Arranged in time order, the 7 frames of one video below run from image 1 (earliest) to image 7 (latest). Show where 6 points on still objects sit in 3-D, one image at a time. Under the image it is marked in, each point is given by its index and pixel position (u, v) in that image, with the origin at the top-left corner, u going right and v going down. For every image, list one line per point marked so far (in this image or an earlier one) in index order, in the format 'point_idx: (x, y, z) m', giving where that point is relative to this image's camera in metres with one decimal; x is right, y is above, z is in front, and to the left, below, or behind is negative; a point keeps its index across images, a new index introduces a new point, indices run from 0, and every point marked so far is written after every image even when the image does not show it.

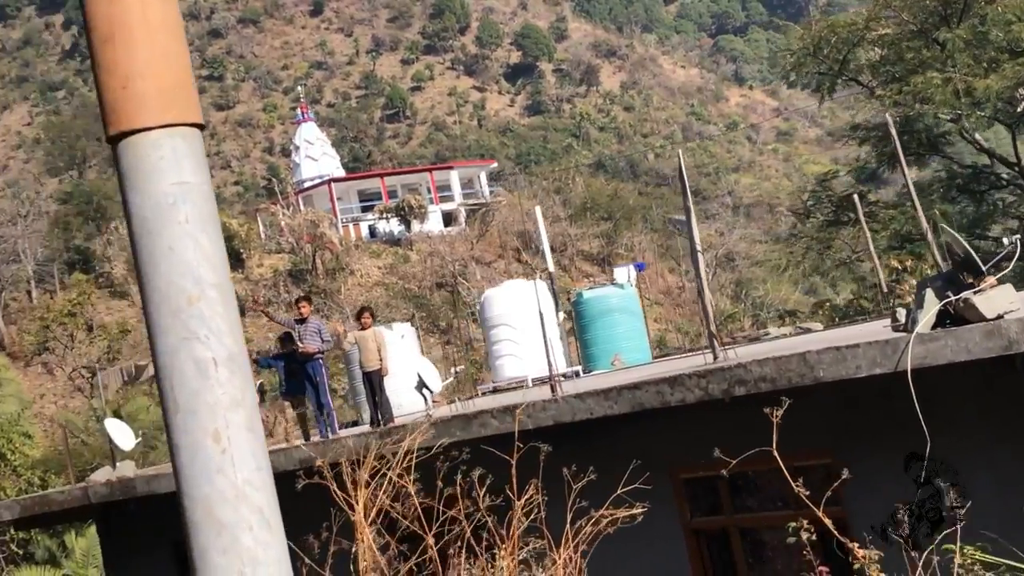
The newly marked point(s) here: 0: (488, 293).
0: (-0.4, -0.1, +11.6) m
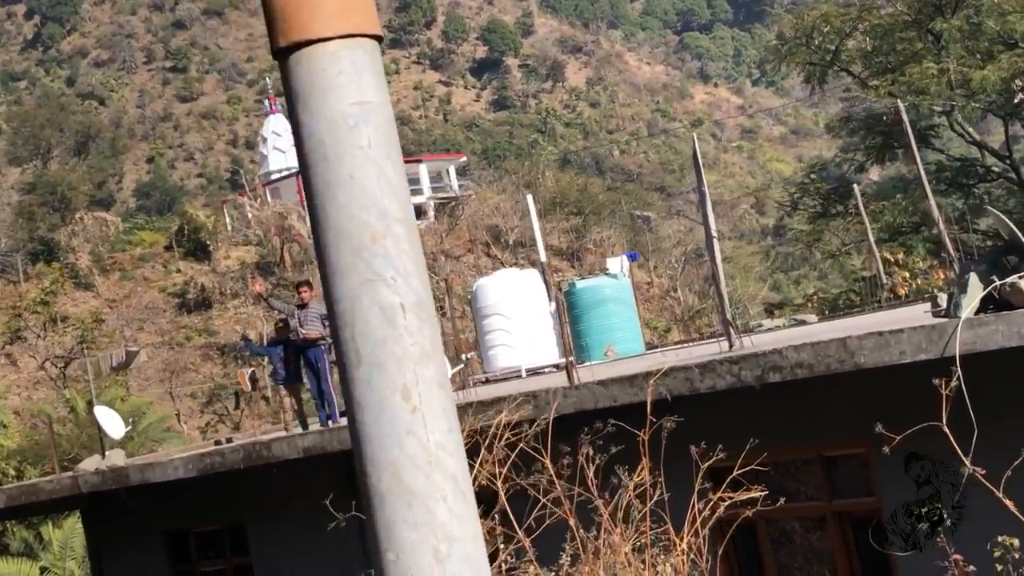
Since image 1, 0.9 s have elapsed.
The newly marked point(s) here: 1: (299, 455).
0: (-0.4, 0.0, +11.4) m
1: (-1.5, -1.2, +8.1) m
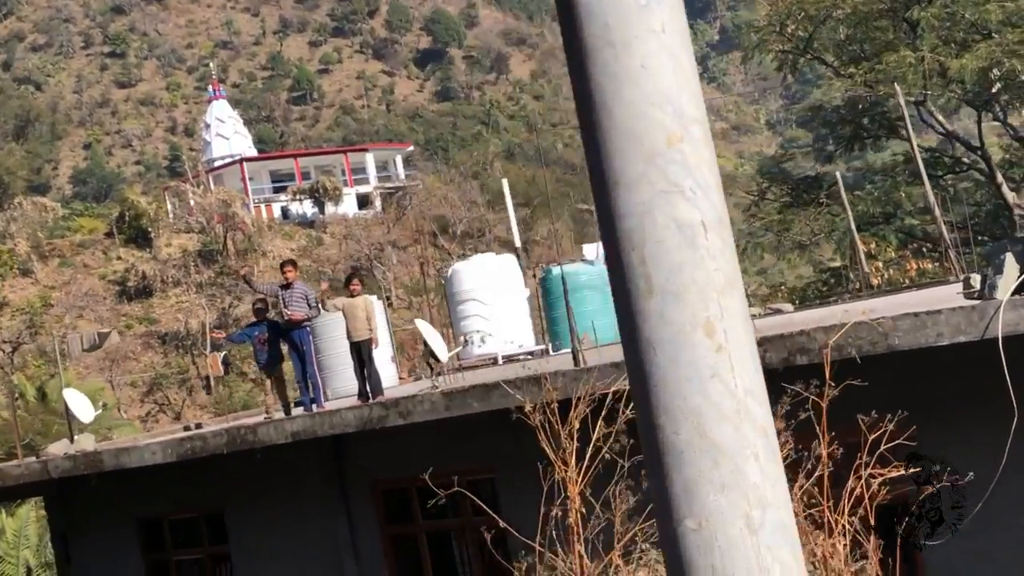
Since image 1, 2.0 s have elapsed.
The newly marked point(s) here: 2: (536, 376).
0: (-0.6, +0.2, +11.2) m
1: (-1.6, -1.0, +7.8) m
2: (+0.1, -0.5, +6.4) m
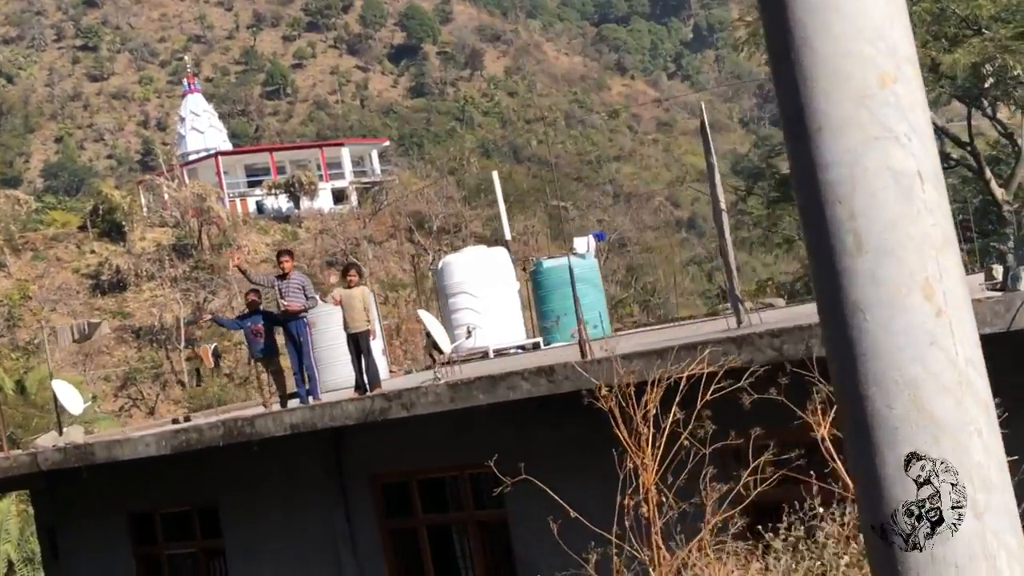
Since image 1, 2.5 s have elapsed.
0: (-0.6, +0.3, +11.1) m
1: (-1.5, -1.0, +7.7) m
2: (+0.2, -0.4, +6.3) m
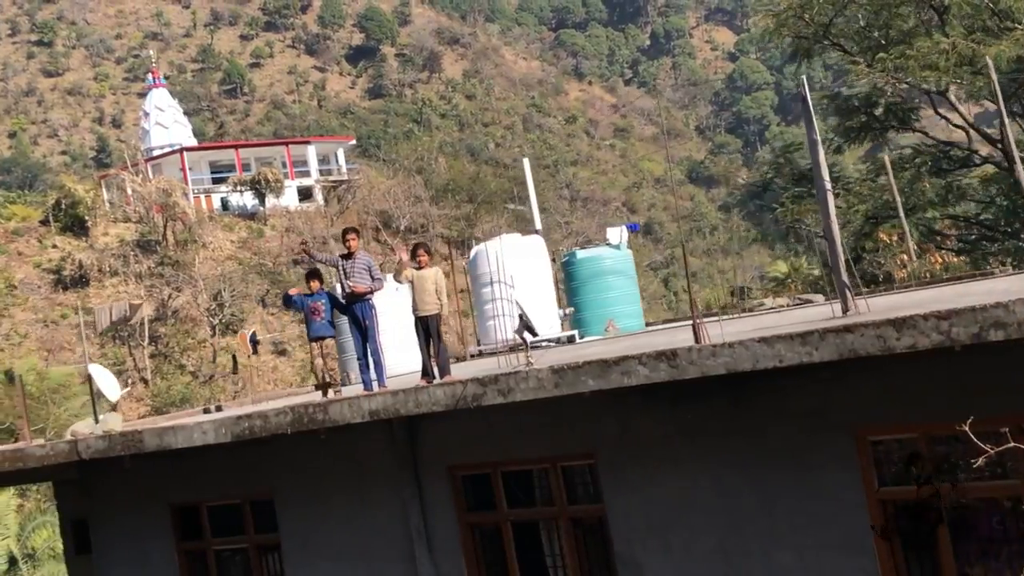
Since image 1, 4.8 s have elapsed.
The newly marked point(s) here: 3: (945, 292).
0: (-0.1, +0.4, +10.6) m
1: (-1.0, -0.8, +7.2) m
2: (+0.8, -0.3, +5.9) m
3: (+3.0, 0.0, +7.9) m
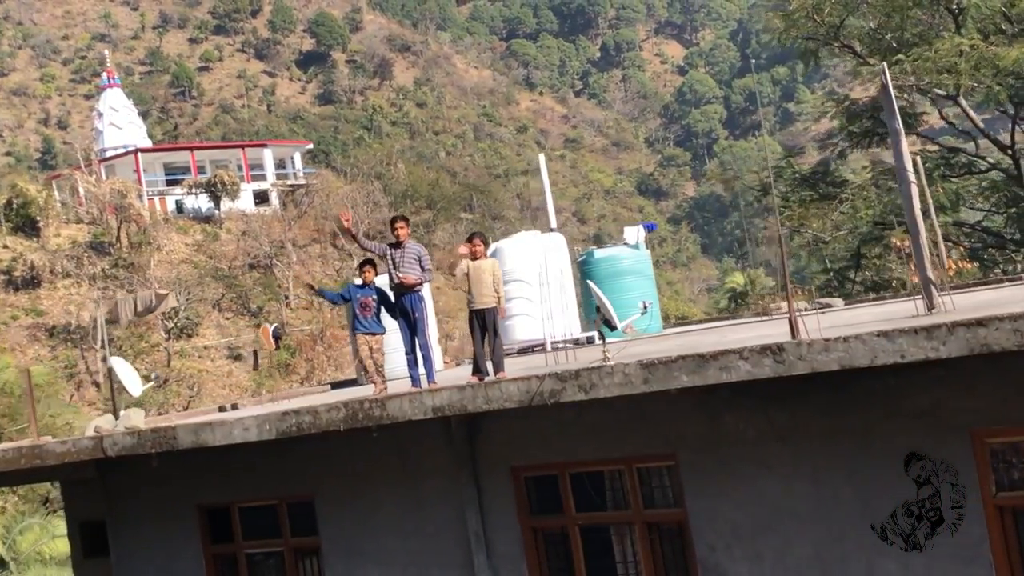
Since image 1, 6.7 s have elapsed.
0: (+0.2, +0.4, +10.2) m
1: (-0.5, -0.8, +6.8) m
2: (+1.3, -0.3, +5.6) m
3: (+3.4, 0.0, +7.6) m
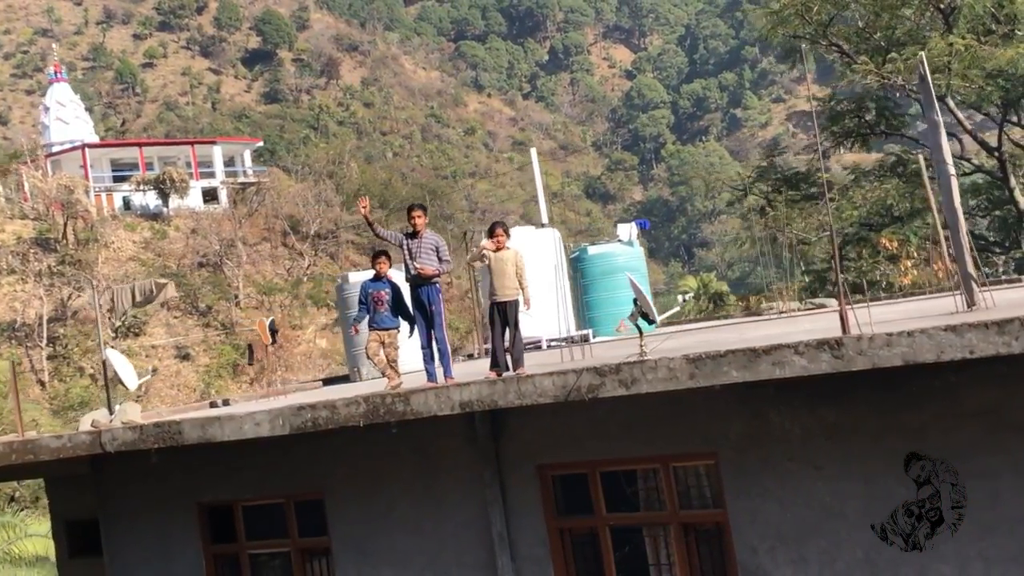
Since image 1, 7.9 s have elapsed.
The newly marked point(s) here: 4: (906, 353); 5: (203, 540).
0: (+0.2, +0.5, +10.0) m
1: (-0.4, -0.7, +6.5) m
2: (+1.5, -0.2, +5.3) m
3: (+3.6, 0.0, +7.5) m
4: (+1.8, -0.3, +5.1) m
5: (-2.2, -1.8, +8.0) m
